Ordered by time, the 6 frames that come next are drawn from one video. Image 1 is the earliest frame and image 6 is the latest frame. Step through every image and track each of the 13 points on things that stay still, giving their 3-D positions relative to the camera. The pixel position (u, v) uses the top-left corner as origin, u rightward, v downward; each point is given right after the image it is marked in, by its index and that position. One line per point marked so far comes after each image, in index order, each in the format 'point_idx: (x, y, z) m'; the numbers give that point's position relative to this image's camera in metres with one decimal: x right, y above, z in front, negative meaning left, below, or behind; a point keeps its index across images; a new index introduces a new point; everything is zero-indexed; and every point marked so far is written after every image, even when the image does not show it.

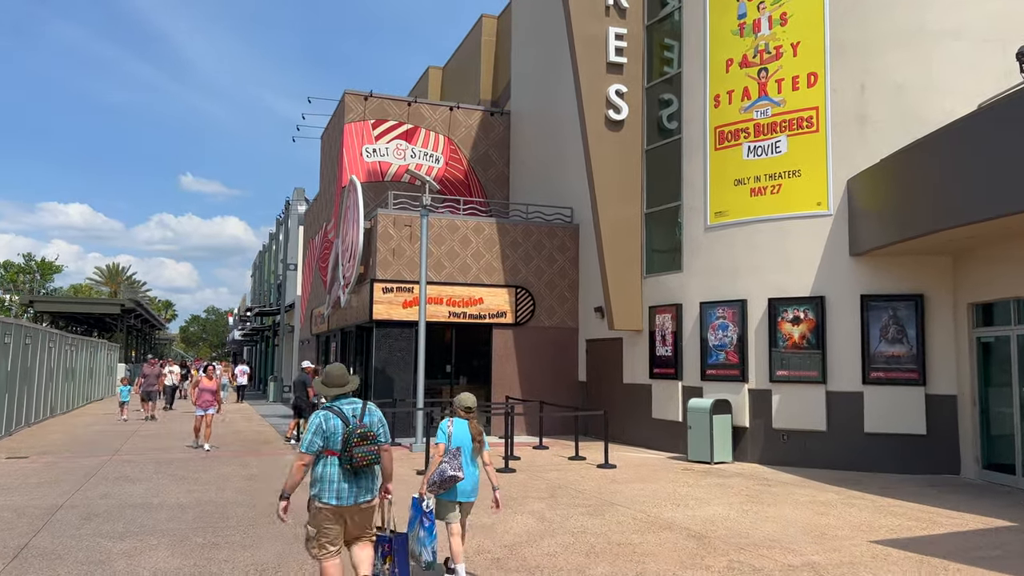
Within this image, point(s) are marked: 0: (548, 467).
0: (+0.5, -2.8, +12.8) m
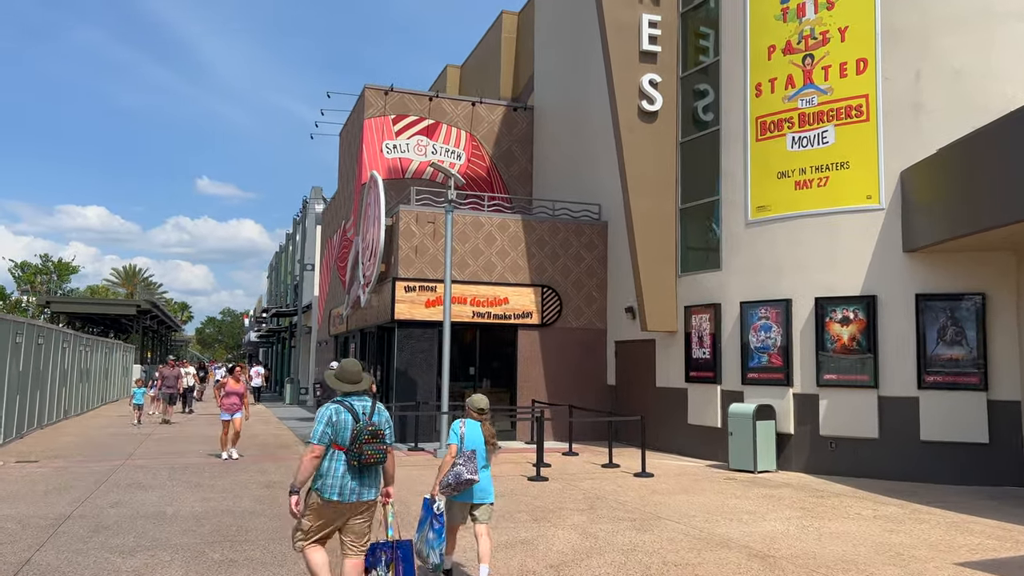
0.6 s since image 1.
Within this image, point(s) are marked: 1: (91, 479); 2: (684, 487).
0: (+1.0, -2.8, +12.1) m
1: (-5.6, -2.6, +11.0) m
2: (+2.4, -2.7, +11.2) m
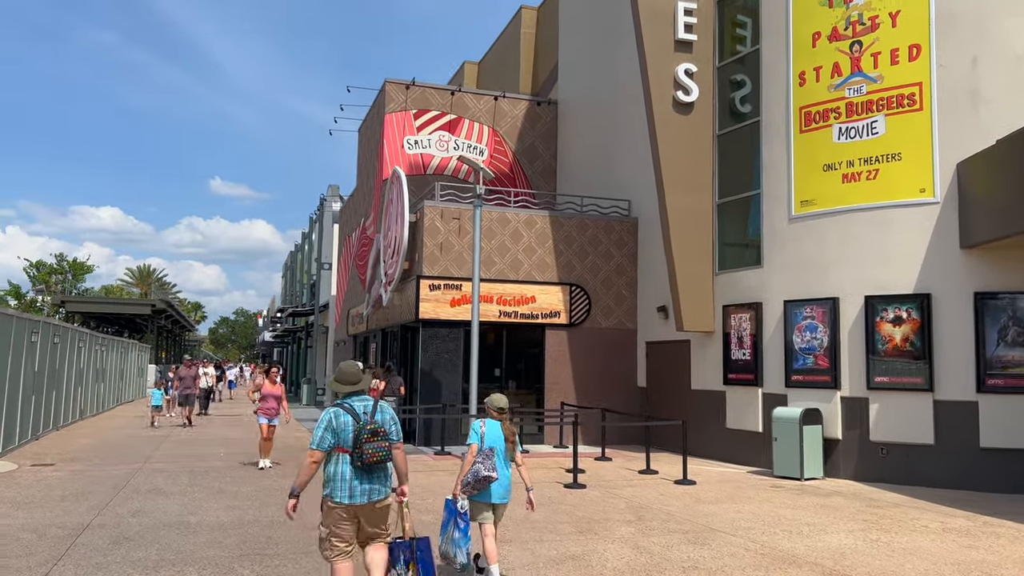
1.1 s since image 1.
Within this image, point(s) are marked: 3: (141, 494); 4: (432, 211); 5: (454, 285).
0: (+1.5, -2.7, +11.6) m
1: (-5.2, -2.5, +10.5) m
2: (+2.8, -2.7, +10.6) m
3: (-4.4, -2.5, +9.8) m
4: (-1.6, +1.6, +16.5) m
5: (-1.1, +0.1, +16.3) m
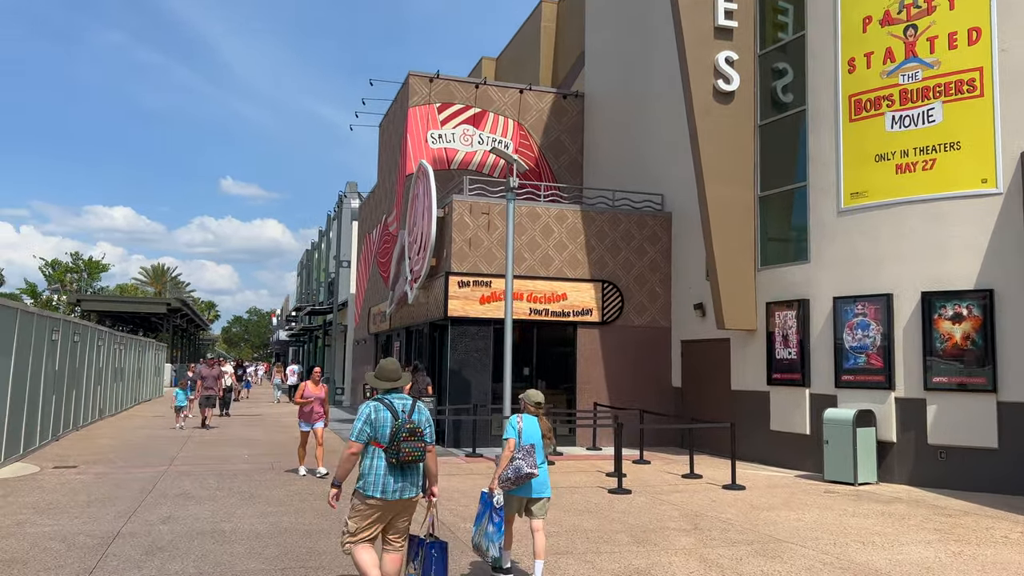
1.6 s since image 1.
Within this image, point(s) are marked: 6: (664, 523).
0: (+2.0, -2.7, +11.0) m
1: (-4.6, -2.5, +10.1) m
2: (+3.4, -2.6, +10.1) m
3: (-3.9, -2.4, +9.4) m
4: (-1.0, +1.6, +16.0) m
5: (-0.5, +0.1, +15.8) m
6: (+1.6, -2.5, +8.7) m
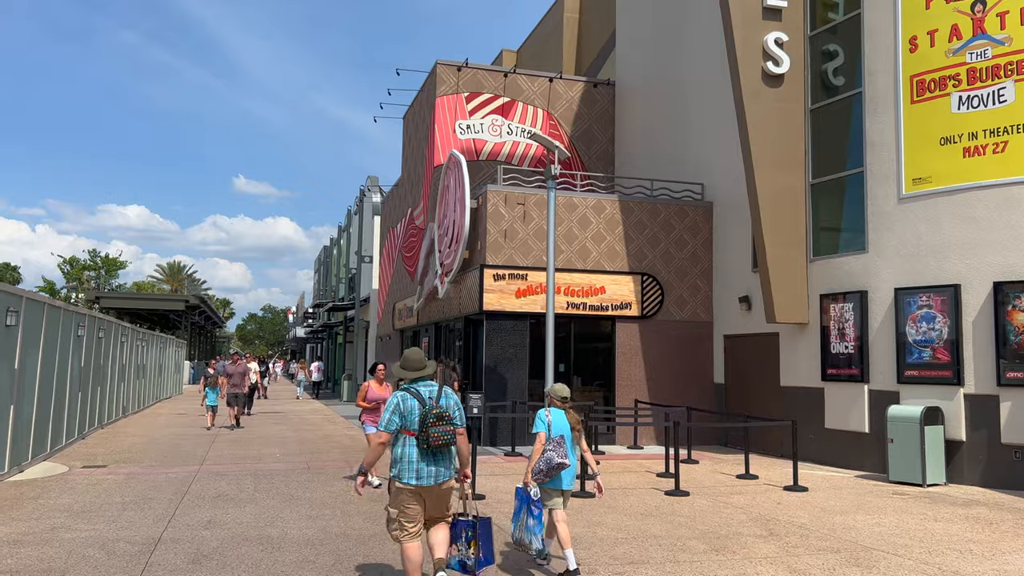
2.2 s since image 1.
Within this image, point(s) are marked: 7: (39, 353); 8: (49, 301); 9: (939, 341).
0: (+2.7, -2.5, +10.5) m
1: (-4.0, -2.4, +9.6) m
2: (+4.0, -2.5, +9.5) m
3: (-3.3, -2.3, +8.9) m
4: (-0.3, +1.7, +15.5) m
5: (+0.2, +0.2, +15.3) m
6: (+2.2, -2.4, +8.1) m
7: (-6.8, -0.9, +11.8) m
8: (-7.0, -0.2, +12.3) m
9: (+5.9, -0.7, +11.3) m
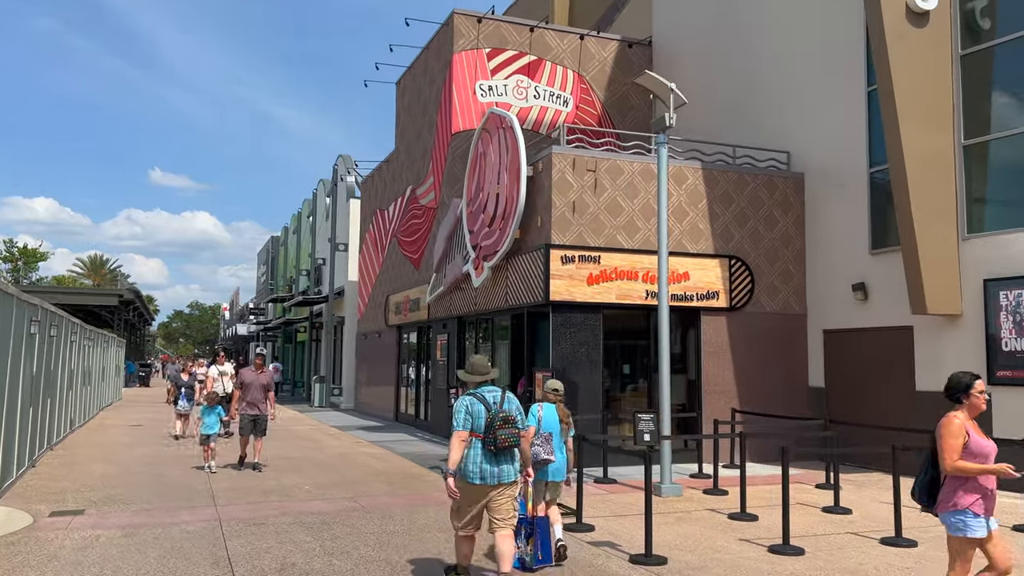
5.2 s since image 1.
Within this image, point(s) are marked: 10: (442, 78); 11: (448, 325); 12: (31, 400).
0: (+4.2, -2.3, +8.0) m
1: (-2.4, -2.2, +6.5) m
2: (+5.6, -2.3, +7.1) m
3: (-1.6, -2.1, +5.8) m
4: (+0.8, +2.0, +12.7) m
5: (+1.2, +0.5, +12.5) m
6: (+3.9, -2.2, +5.6) m
7: (-5.4, -0.7, +8.5) m
8: (-5.6, 0.0, +8.9) m
9: (+7.3, -0.5, +9.0) m
10: (-1.5, +4.6, +17.9) m
11: (-1.3, -0.7, +16.9) m
12: (-6.8, -1.6, +11.7) m
